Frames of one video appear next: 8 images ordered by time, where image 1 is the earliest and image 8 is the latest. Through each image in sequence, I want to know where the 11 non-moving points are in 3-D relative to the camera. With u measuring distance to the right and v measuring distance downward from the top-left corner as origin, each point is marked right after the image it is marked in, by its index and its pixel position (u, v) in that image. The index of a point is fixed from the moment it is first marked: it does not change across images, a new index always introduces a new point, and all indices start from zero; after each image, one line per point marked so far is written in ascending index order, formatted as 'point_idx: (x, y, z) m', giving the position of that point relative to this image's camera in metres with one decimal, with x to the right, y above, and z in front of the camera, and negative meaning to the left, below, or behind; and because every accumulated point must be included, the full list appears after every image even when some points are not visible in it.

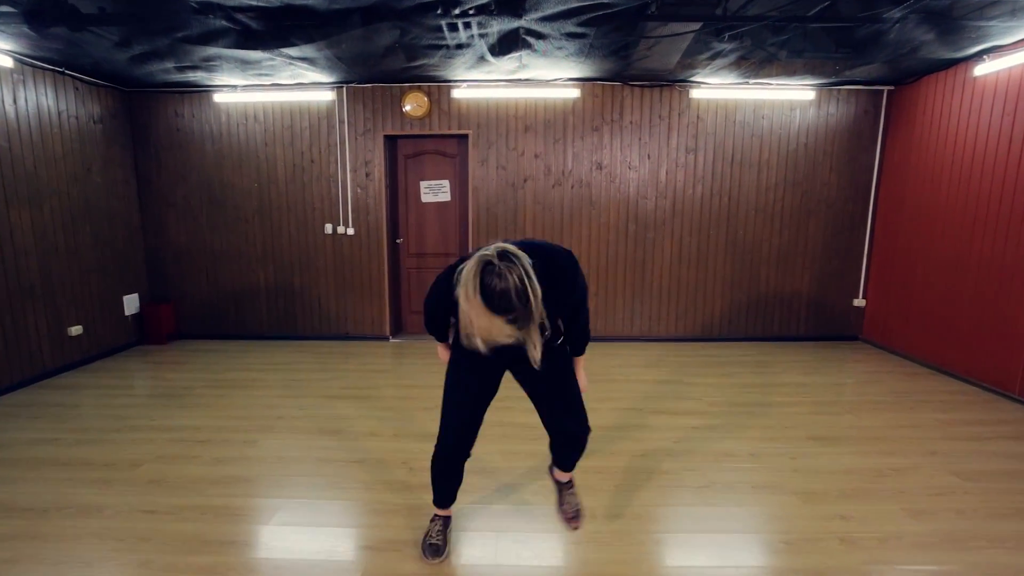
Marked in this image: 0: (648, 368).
0: (+1.0, -0.6, +4.2) m
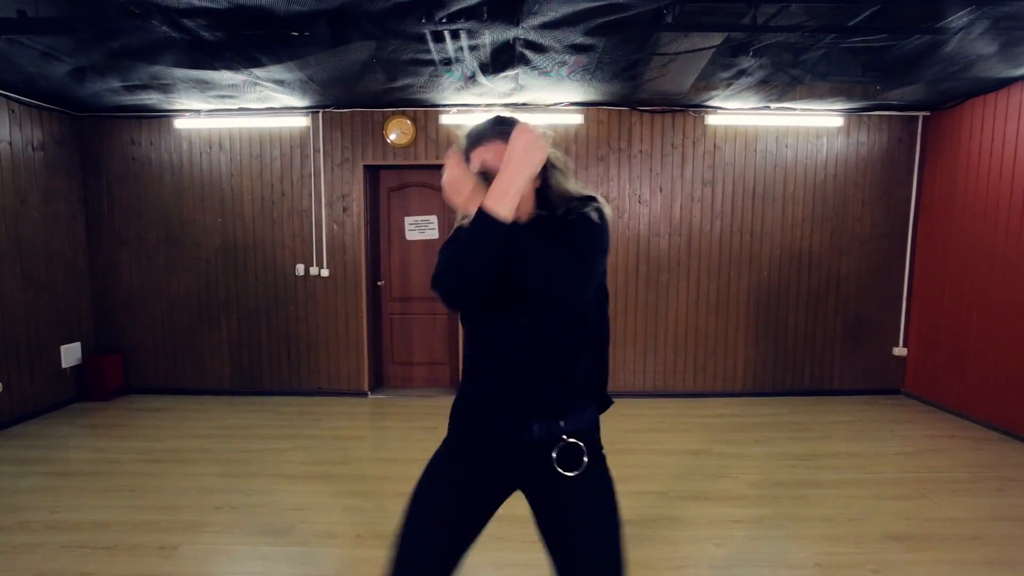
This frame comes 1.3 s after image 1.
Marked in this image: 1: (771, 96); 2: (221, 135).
0: (+1.0, -1.0, +3.6) m
1: (+1.9, +1.4, +3.9) m
2: (-2.3, +1.2, +4.4) m
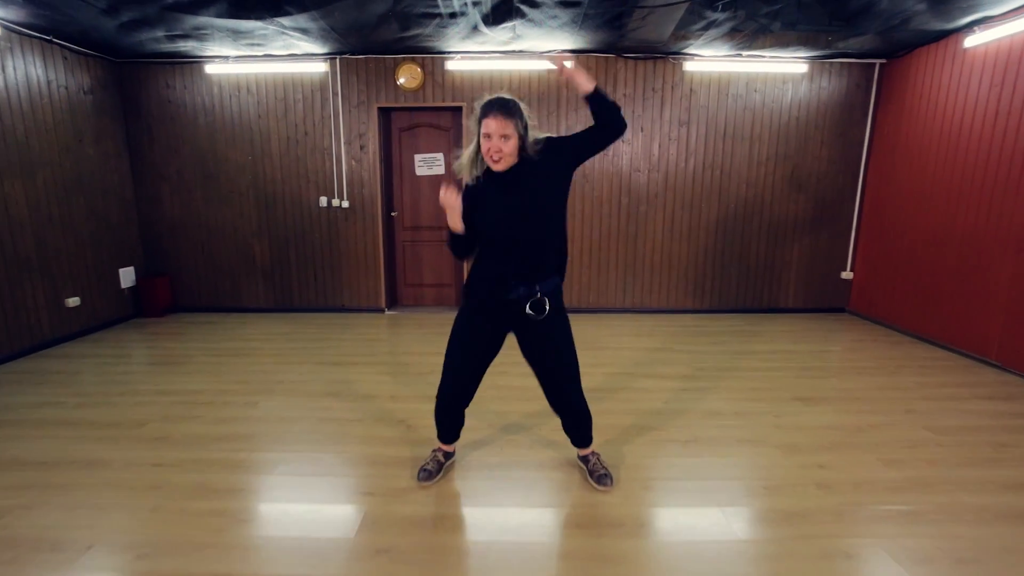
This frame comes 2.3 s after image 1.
0: (+1.0, -0.4, +4.3) m
1: (+1.9, +2.0, +4.4) m
2: (-2.4, +1.9, +4.8) m
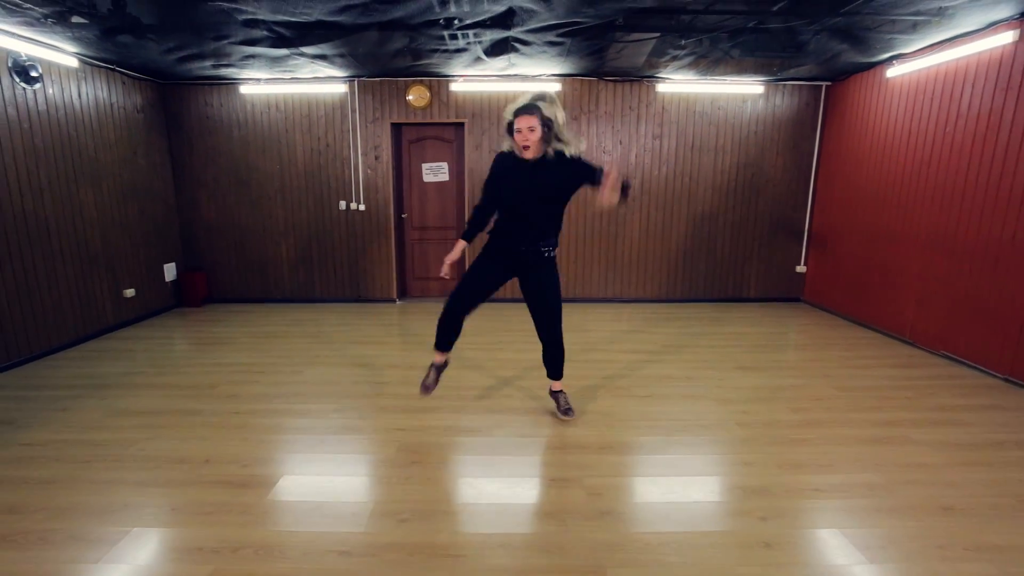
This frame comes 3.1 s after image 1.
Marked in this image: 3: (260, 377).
0: (+1.0, -0.3, +5.0) m
1: (+1.8, +2.1, +5.1) m
2: (-2.4, +1.9, +5.5) m
3: (-1.7, -0.6, +3.6) m
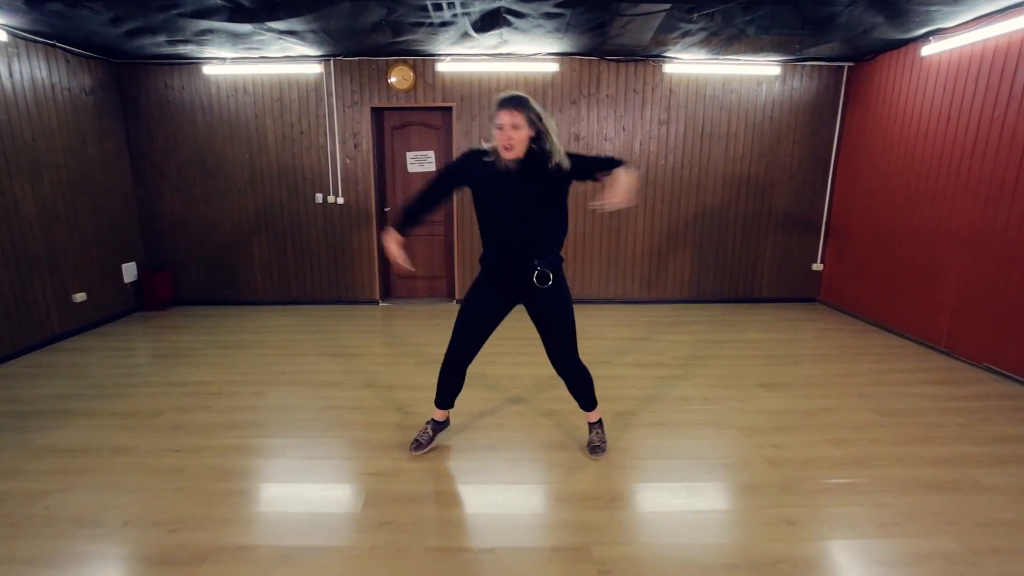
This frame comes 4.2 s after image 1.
0: (+0.9, -0.3, +4.6) m
1: (+1.7, +2.0, +4.6) m
2: (-2.5, +1.9, +5.0) m
3: (-1.7, -0.6, +3.1) m
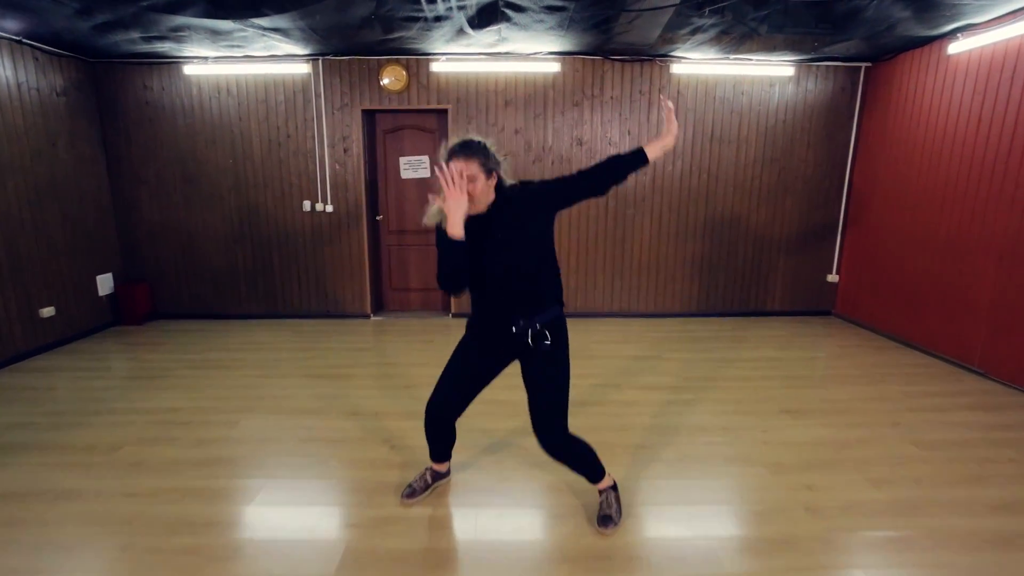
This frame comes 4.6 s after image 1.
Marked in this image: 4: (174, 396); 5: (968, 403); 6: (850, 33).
0: (+0.9, -0.4, +4.3) m
1: (+1.7, +1.9, +4.4) m
2: (-2.5, +1.8, +4.7) m
3: (-1.7, -0.7, +2.8) m
4: (-2.1, -0.7, +3.3) m
5: (+2.7, -0.7, +3.2) m
6: (+2.5, +1.9, +4.0) m
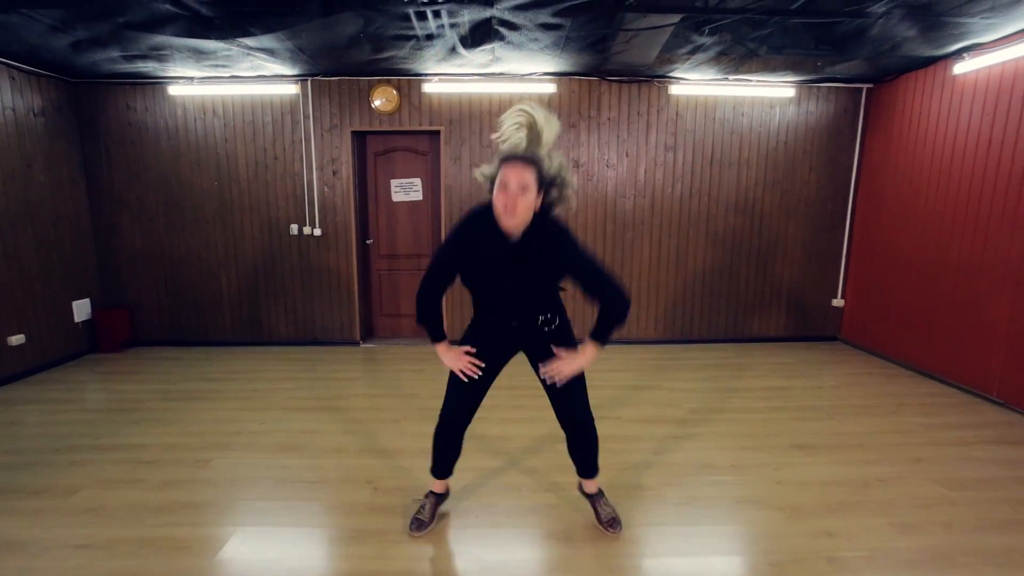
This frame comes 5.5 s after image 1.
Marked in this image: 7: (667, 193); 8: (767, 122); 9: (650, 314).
0: (+0.9, -0.6, +4.1) m
1: (+1.7, +1.7, +4.3) m
2: (-2.5, +1.6, +4.6) m
3: (-1.7, -0.9, +2.6) m
4: (-2.1, -0.8, +3.1) m
5: (+2.6, -0.8, +3.0) m
6: (+2.4, +1.7, +3.9) m
7: (+1.4, +0.8, +4.8) m
8: (+2.2, +1.4, +4.7) m
9: (+1.3, -0.2, +5.0) m
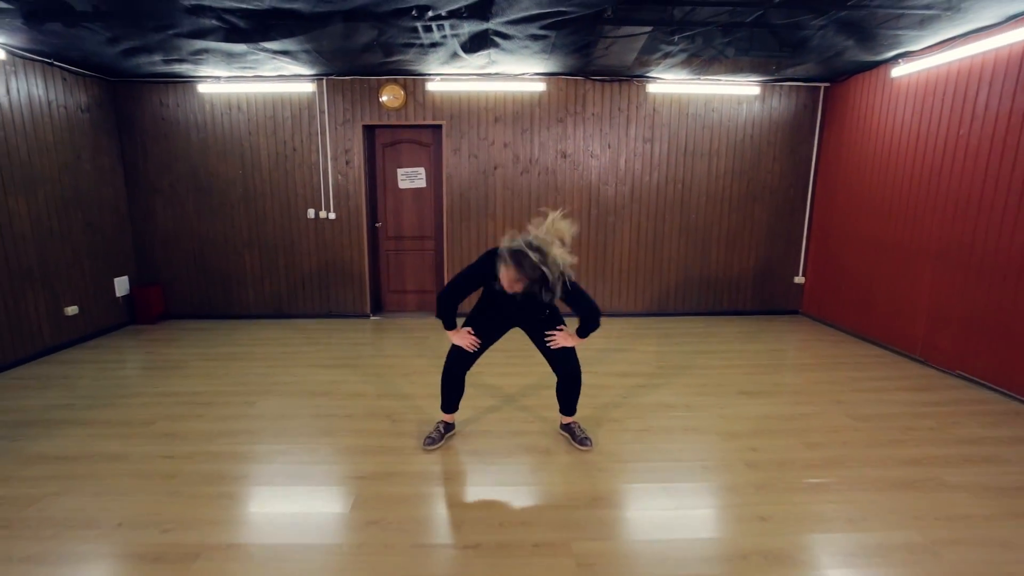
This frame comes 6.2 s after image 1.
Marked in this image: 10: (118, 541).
0: (+0.8, -0.4, +4.7) m
1: (+1.6, +1.9, +4.8) m
2: (-2.6, +1.8, +5.1) m
3: (-1.8, -0.7, +3.2) m
4: (-2.2, -0.6, +3.7) m
5: (+2.6, -0.6, +3.6) m
6: (+2.4, +1.9, +4.4) m
7: (+1.3, +1.0, +5.3) m
8: (+2.2, +1.7, +5.3) m
9: (+1.2, 0.0, +5.5) m
10: (-1.4, -0.9, +2.0) m
